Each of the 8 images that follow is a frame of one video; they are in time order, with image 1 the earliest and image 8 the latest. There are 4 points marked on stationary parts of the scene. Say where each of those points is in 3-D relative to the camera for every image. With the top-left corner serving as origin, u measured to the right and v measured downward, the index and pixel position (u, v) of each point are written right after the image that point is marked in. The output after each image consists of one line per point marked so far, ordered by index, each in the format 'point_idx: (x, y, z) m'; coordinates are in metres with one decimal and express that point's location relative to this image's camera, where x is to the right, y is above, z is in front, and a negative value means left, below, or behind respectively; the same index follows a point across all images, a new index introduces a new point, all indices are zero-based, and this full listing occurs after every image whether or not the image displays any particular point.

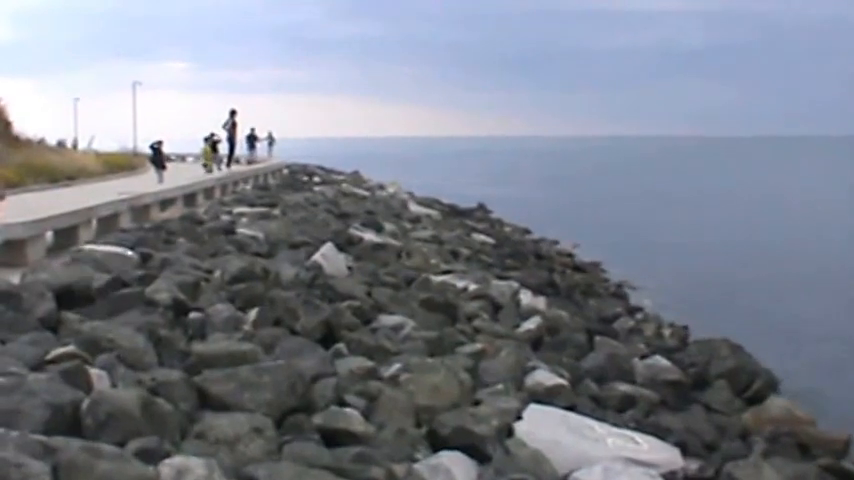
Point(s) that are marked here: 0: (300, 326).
0: (-0.6, -0.4, +7.9) m
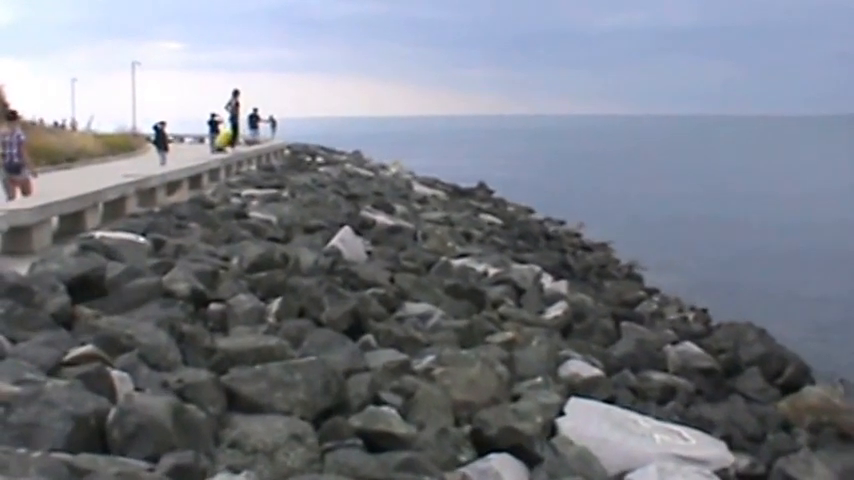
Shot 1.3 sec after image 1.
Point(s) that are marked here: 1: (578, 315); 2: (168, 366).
0: (-0.5, -0.4, +7.5) m
1: (+1.0, -0.5, +10.3) m
2: (-0.9, -0.4, +5.6) m
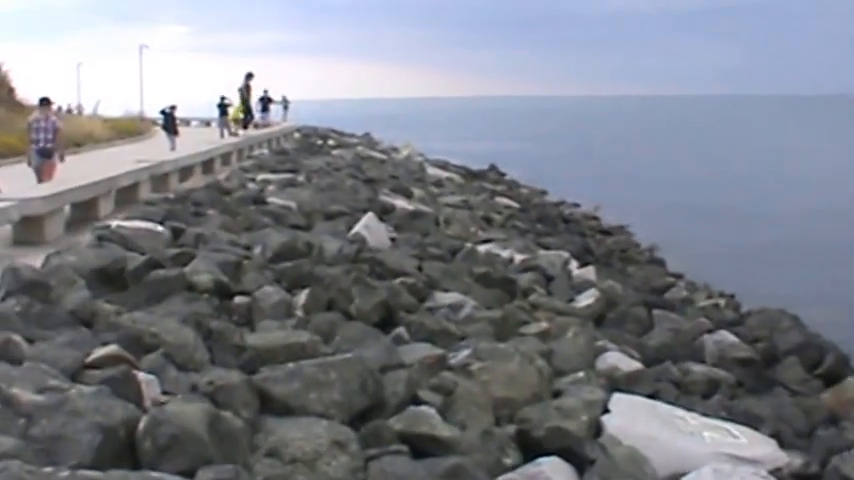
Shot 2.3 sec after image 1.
0: (-0.3, -0.3, +7.1) m
1: (+1.1, -0.4, +9.9) m
2: (-0.8, -0.4, +5.2) m
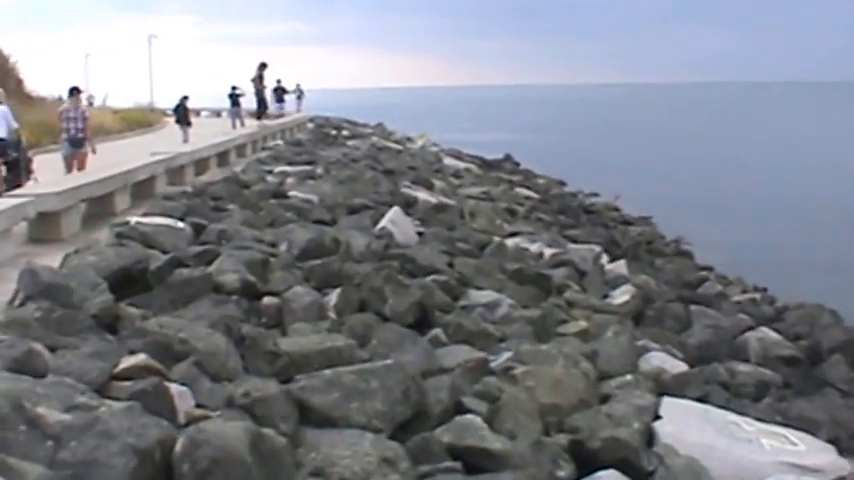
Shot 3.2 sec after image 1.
0: (-0.2, -0.3, +6.7) m
1: (+1.3, -0.4, +9.5) m
2: (-0.6, -0.4, +4.9) m
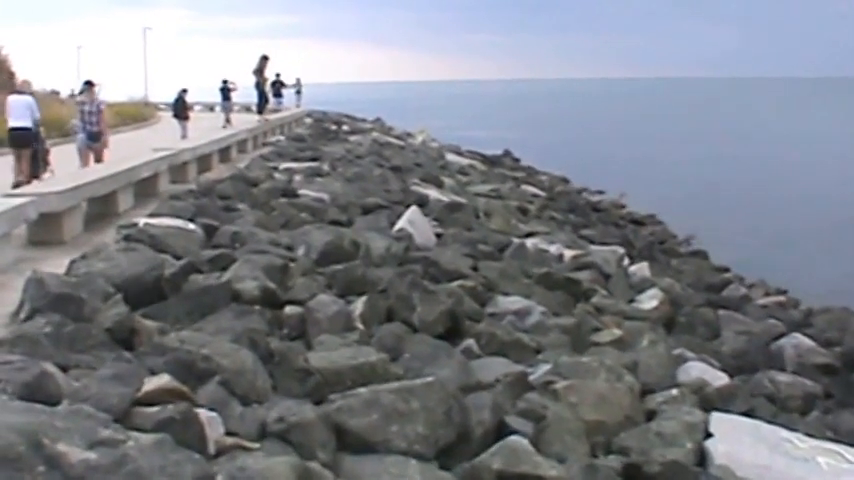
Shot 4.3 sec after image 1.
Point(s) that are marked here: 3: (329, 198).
0: (0.0, -0.3, +6.2) m
1: (+1.4, -0.4, +9.1) m
2: (-0.5, -0.4, +4.4) m
3: (-0.6, +0.2, +9.3) m
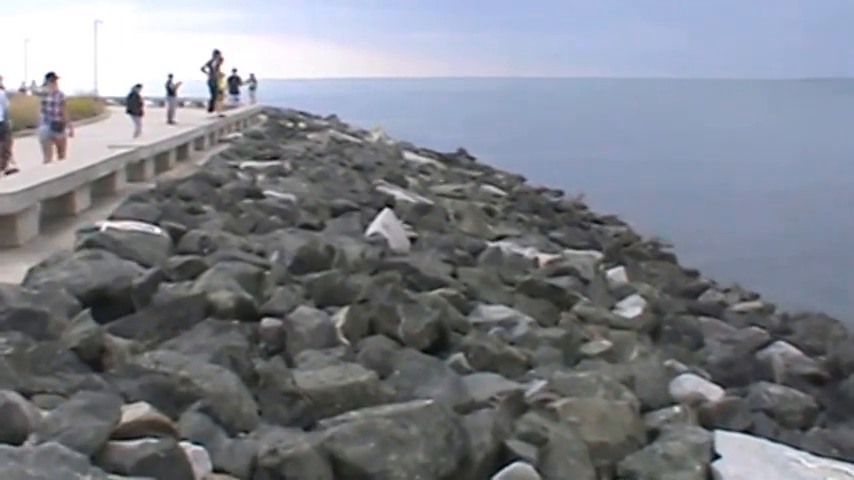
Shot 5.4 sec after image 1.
0: (-0.1, -0.3, +5.8) m
1: (+1.2, -0.4, +8.7) m
2: (-0.4, -0.5, +4.0) m
3: (-0.7, +0.2, +8.8) m
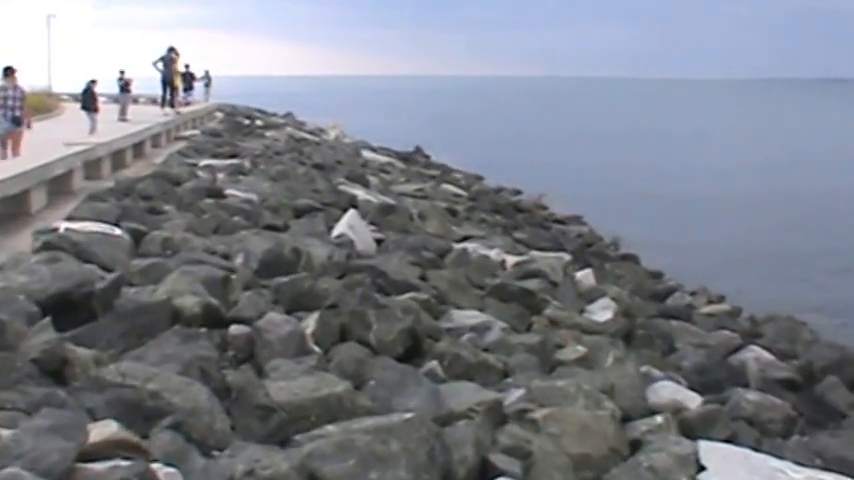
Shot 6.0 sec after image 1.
0: (-0.2, -0.3, +5.6) m
1: (+1.1, -0.4, +8.5) m
2: (-0.5, -0.5, +3.7) m
3: (-0.9, +0.2, +8.6) m
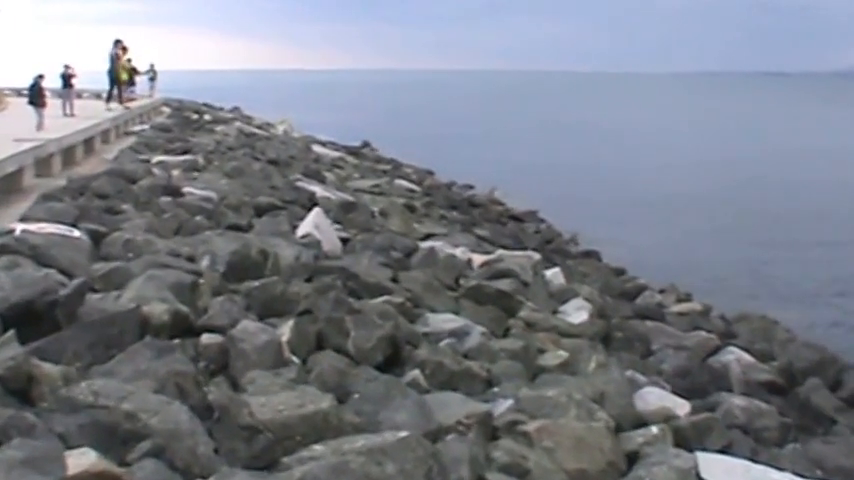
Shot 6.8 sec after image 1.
0: (-0.2, -0.3, +5.3) m
1: (+0.9, -0.4, +8.2) m
2: (-0.5, -0.5, +3.4) m
3: (-1.1, +0.2, +8.2) m
